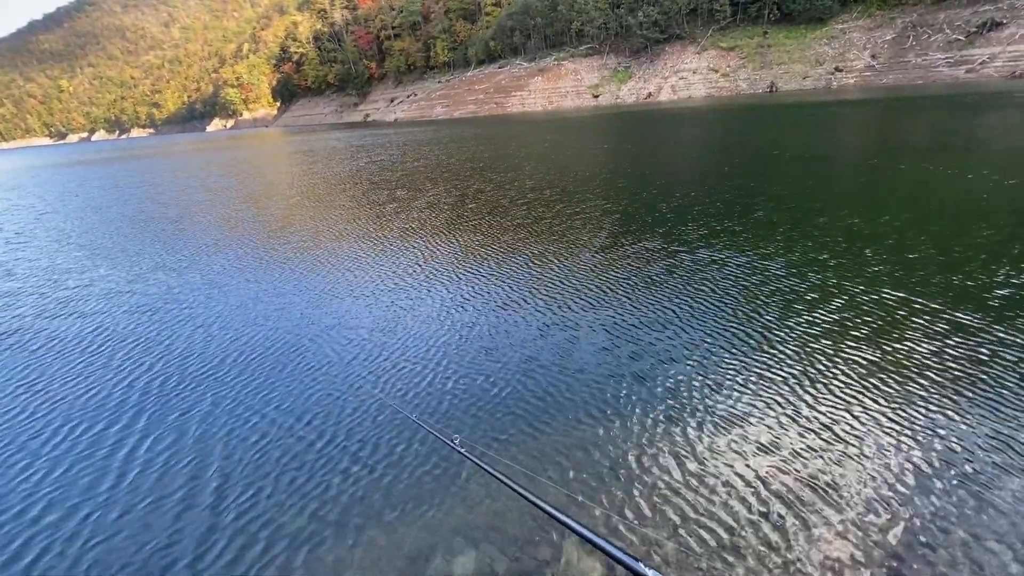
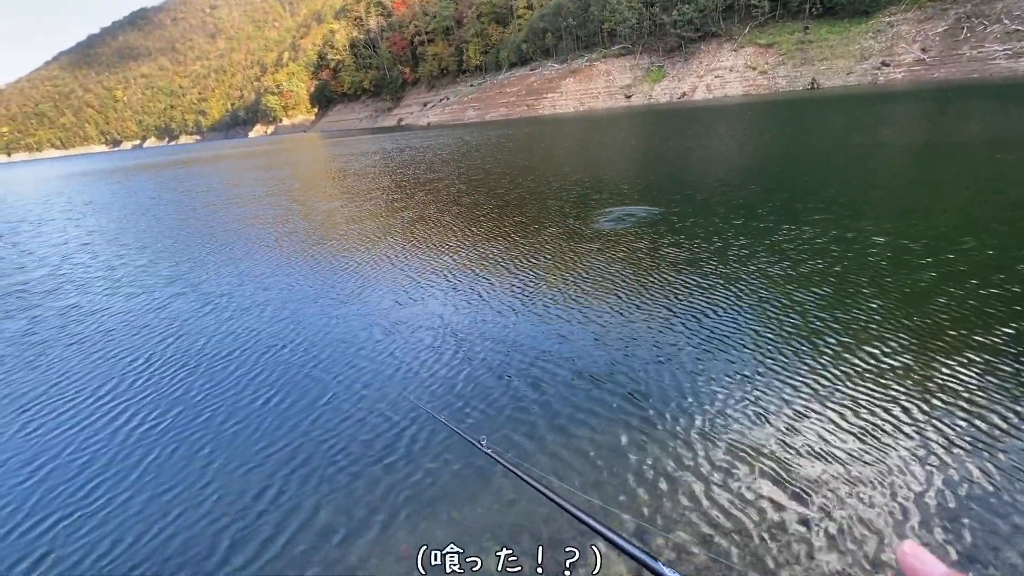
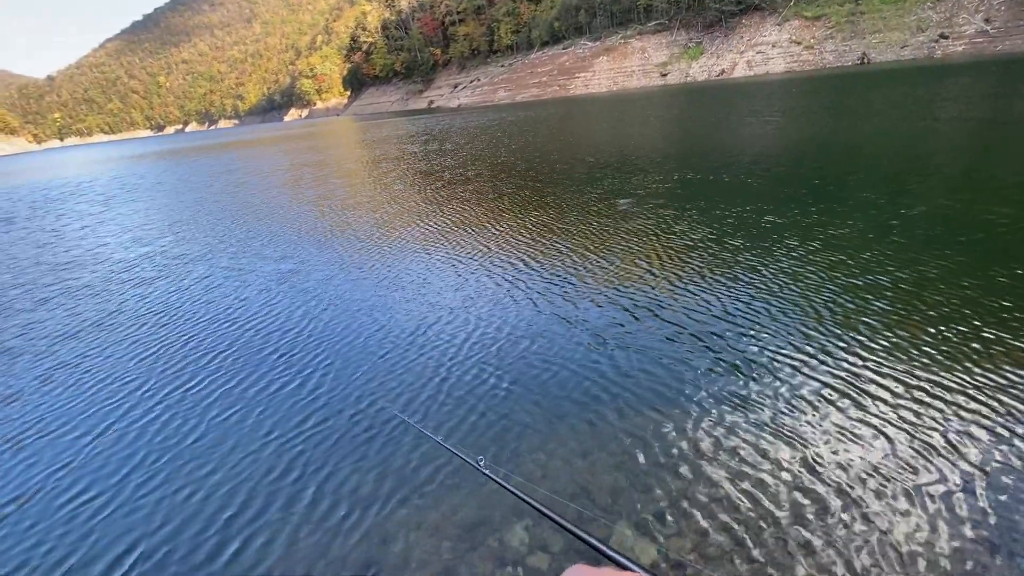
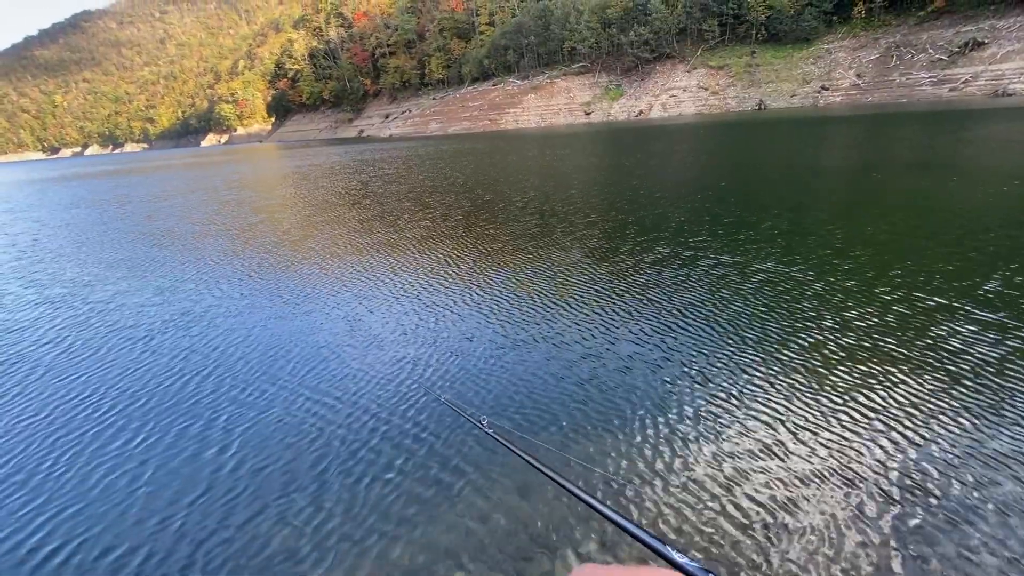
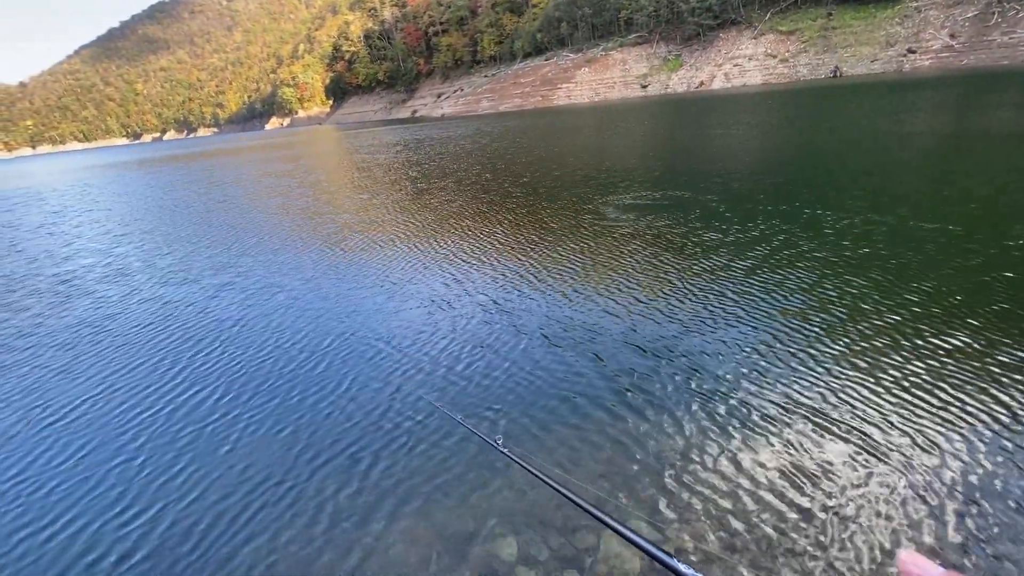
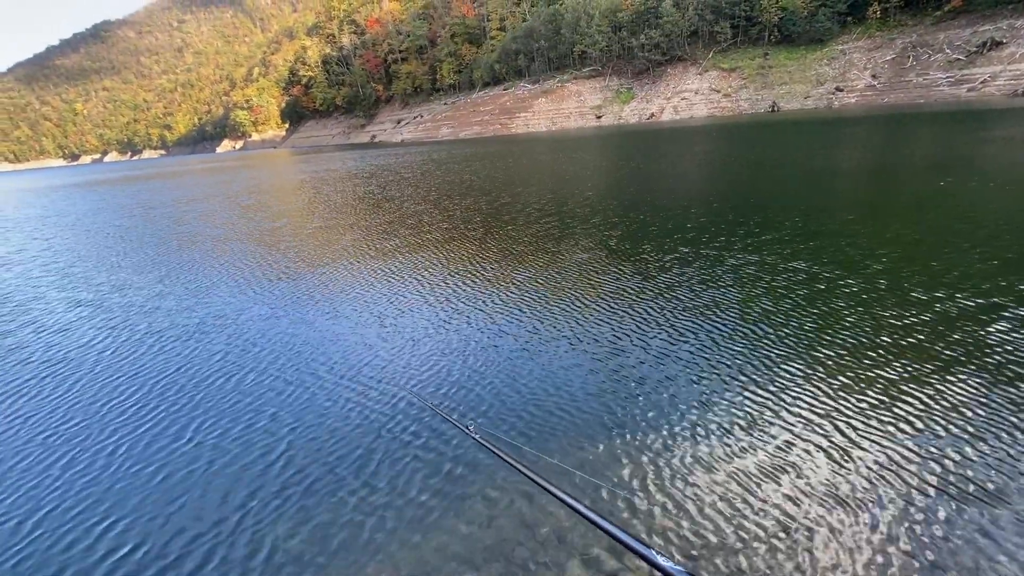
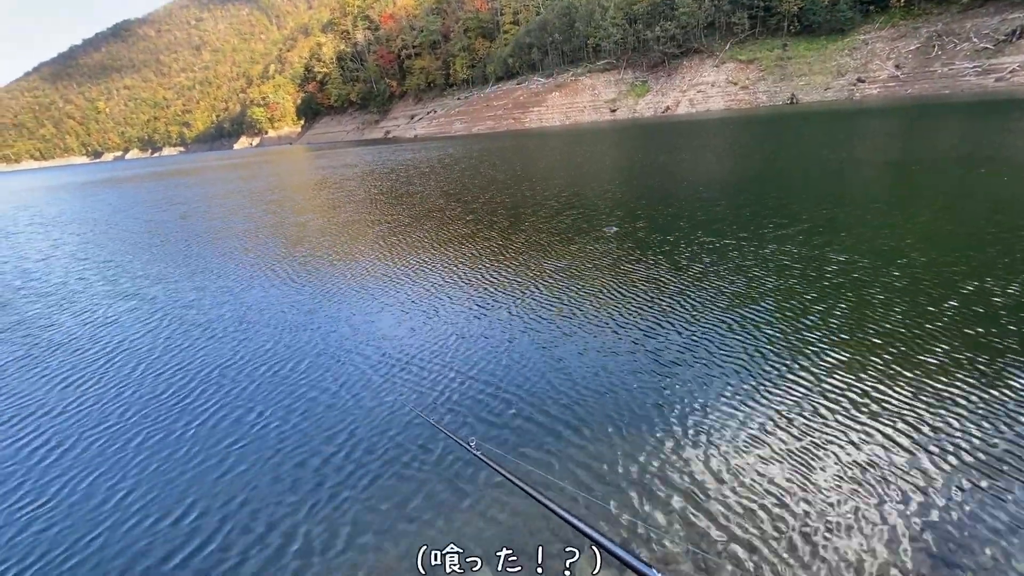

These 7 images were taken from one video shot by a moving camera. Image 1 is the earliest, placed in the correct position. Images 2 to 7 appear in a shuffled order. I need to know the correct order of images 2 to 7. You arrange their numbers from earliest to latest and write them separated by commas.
4, 6, 7, 2, 5, 3
